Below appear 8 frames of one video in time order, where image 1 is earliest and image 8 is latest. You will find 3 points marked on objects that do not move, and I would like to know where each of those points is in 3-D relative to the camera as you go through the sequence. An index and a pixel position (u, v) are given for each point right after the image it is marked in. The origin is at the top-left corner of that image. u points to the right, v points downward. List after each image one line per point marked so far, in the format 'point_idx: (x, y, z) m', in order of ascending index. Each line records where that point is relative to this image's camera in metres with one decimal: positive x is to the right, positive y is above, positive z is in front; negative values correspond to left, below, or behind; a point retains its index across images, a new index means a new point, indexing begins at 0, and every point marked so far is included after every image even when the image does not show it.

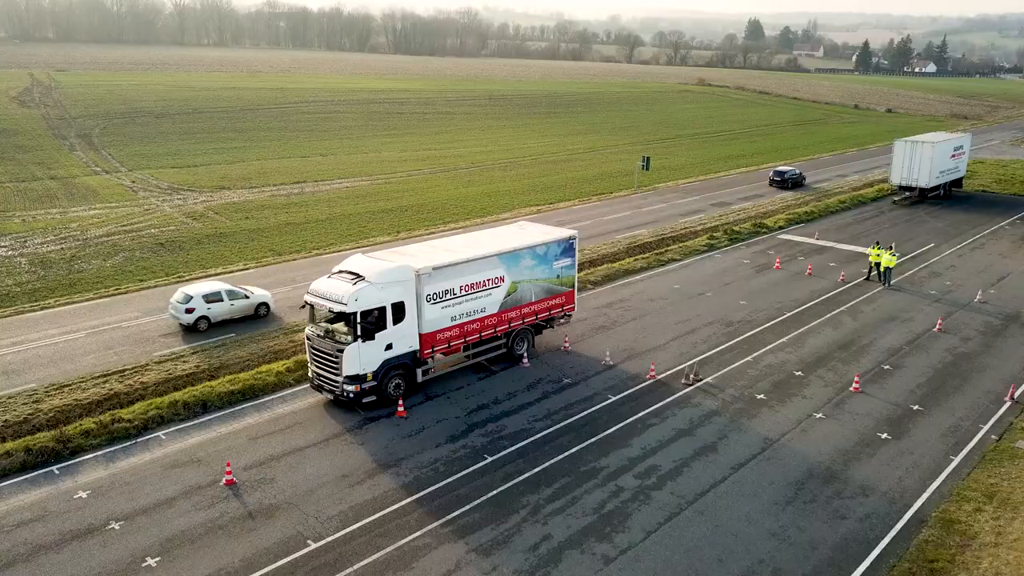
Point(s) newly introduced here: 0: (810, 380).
0: (+5.8, -1.8, +15.7) m
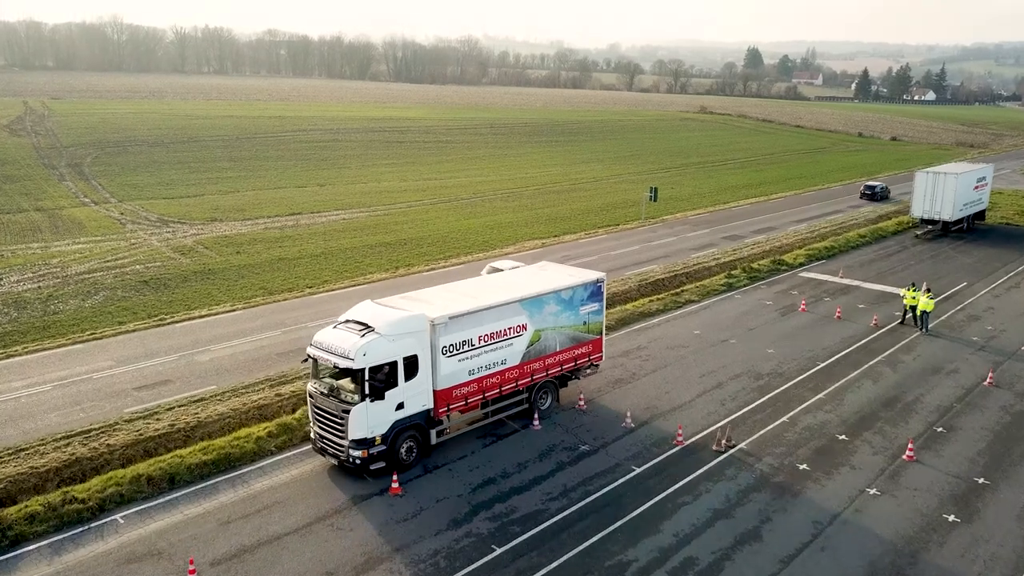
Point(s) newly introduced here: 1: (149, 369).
0: (+6.0, -2.7, +14.0) m
1: (-8.5, -1.9, +19.0) m
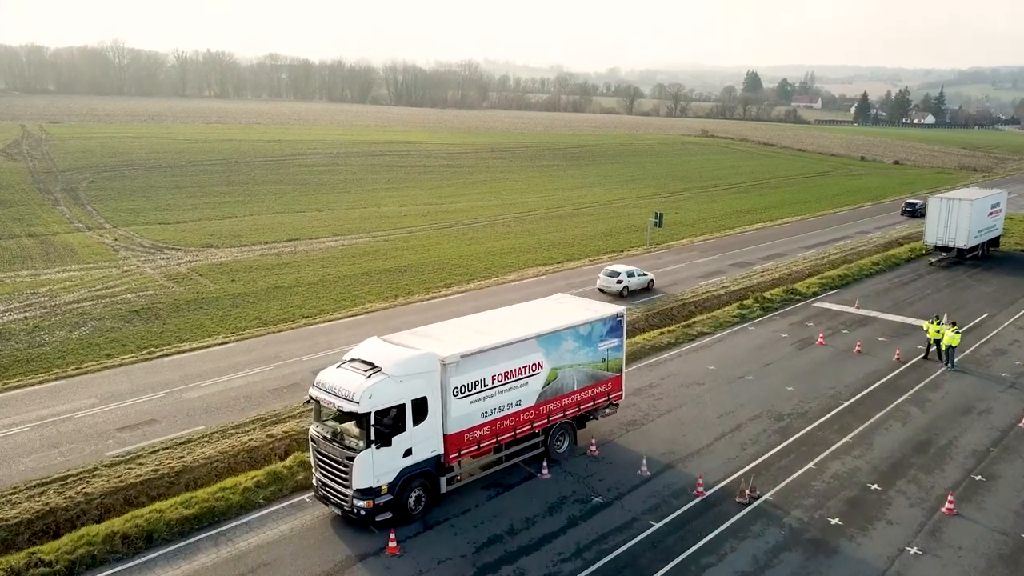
0: (+6.1, -3.3, +13.0) m
1: (-8.4, -2.7, +18.0) m
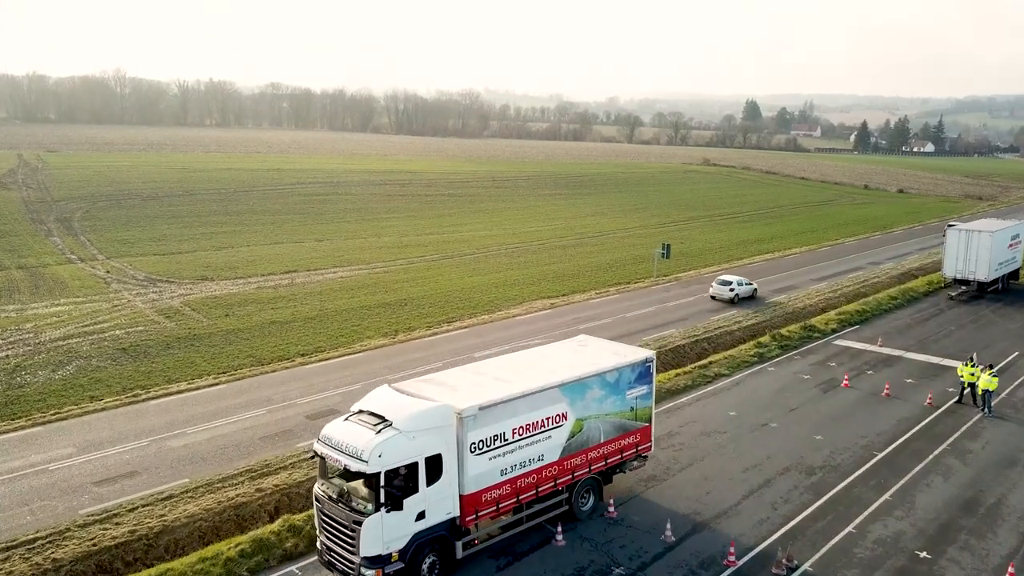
0: (+6.2, -4.0, +11.7) m
1: (-8.2, -3.5, +16.8) m
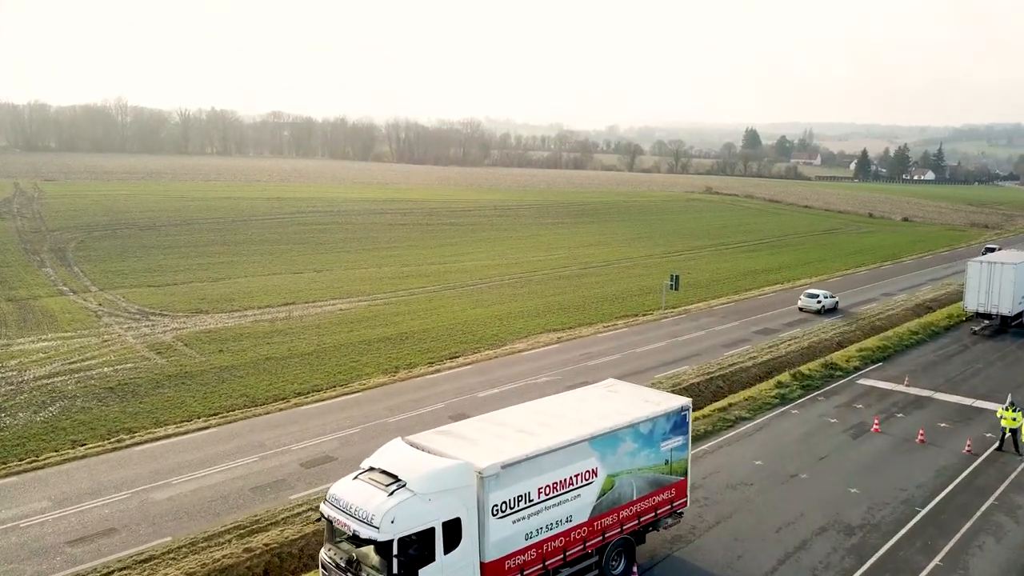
0: (+6.4, -4.6, +10.4) m
1: (-8.0, -4.3, +15.5) m
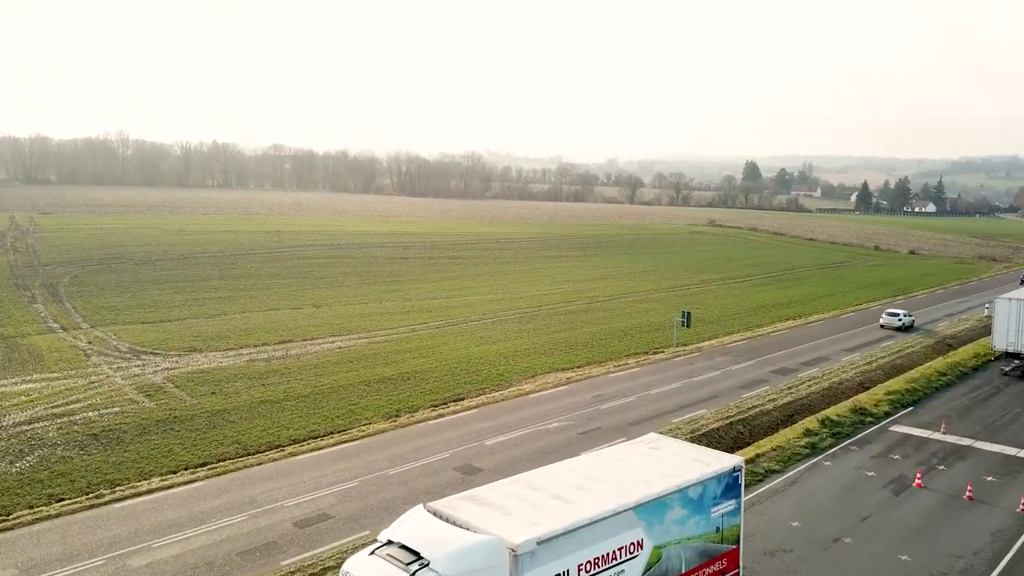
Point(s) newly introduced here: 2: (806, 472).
0: (+6.7, -5.2, +8.9) m
1: (-7.8, -5.1, +14.0) m
2: (+6.6, -4.1, +18.2) m
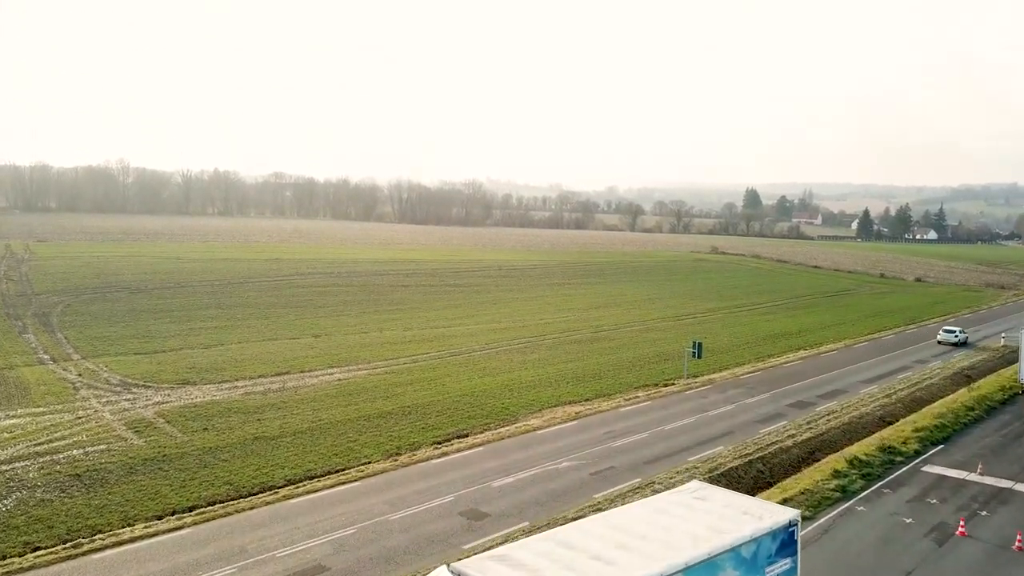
0: (+6.9, -5.6, +7.6) m
1: (-7.6, -5.6, +12.7) m
2: (+6.8, -4.8, +16.9) m
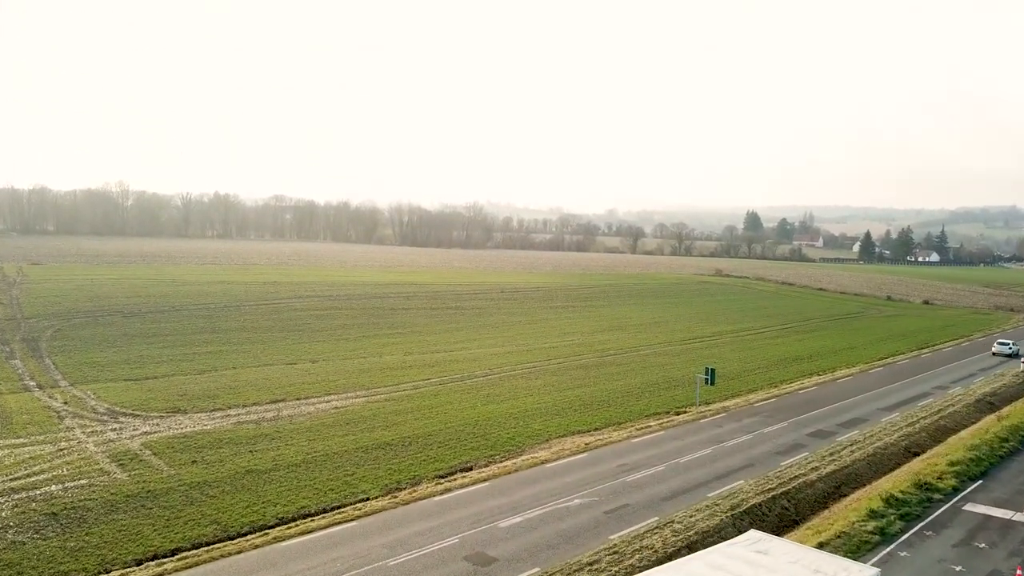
0: (+7.1, -5.8, +6.1) m
1: (-7.4, -6.0, +11.2) m
2: (+7.0, -5.3, +15.4) m
